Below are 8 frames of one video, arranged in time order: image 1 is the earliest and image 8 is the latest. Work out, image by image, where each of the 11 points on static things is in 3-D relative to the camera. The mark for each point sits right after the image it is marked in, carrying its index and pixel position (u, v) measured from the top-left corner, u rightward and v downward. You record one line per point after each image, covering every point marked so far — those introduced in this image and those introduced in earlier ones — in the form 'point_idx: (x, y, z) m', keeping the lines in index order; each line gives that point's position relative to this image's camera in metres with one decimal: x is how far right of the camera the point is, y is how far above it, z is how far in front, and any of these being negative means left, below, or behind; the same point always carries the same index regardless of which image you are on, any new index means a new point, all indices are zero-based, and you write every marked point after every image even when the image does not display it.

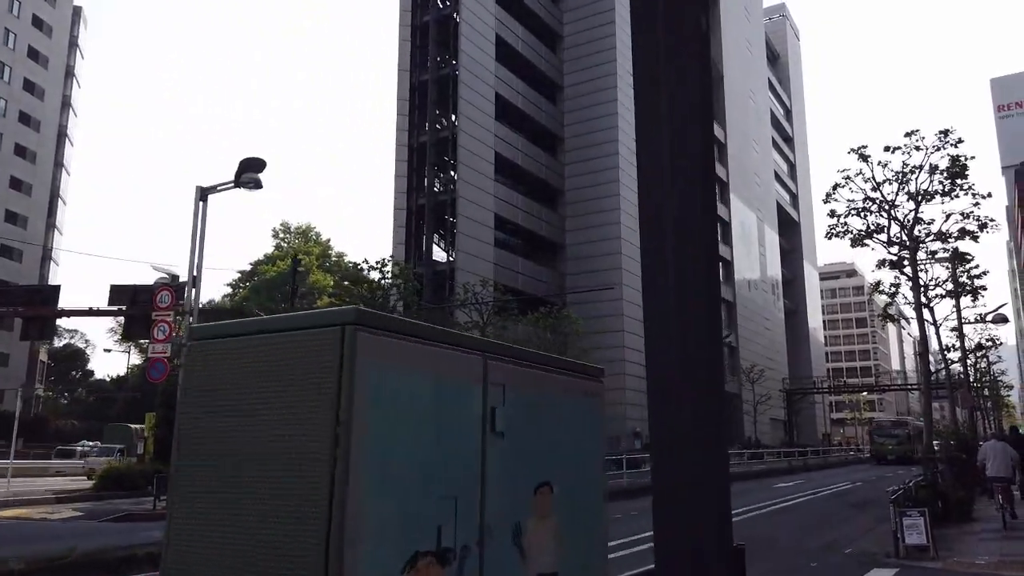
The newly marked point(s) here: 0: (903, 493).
0: (+6.4, -3.4, +12.5) m
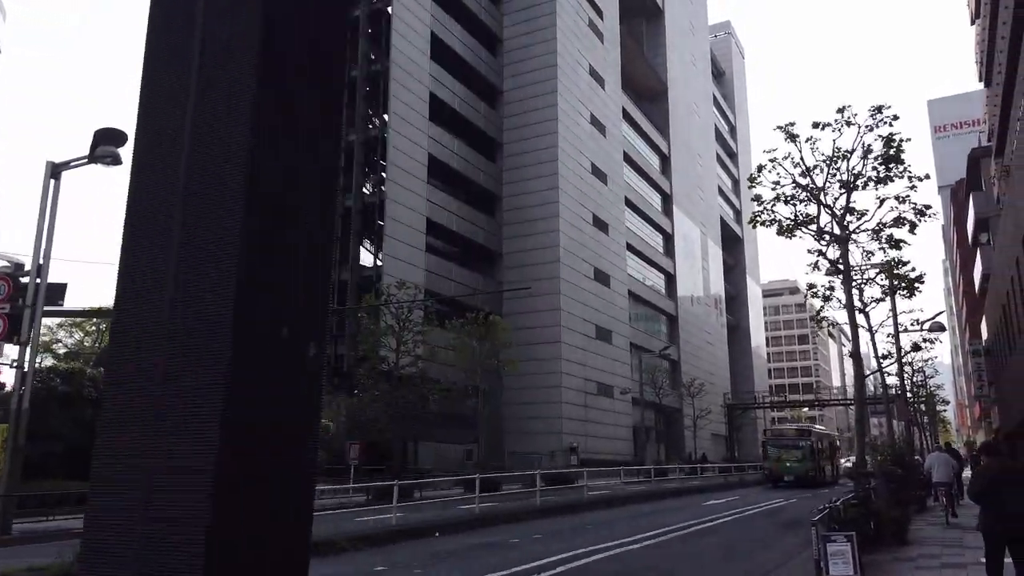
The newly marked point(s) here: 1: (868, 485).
0: (+4.5, -3.2, +10.8) m
1: (+6.3, -3.5, +13.5) m
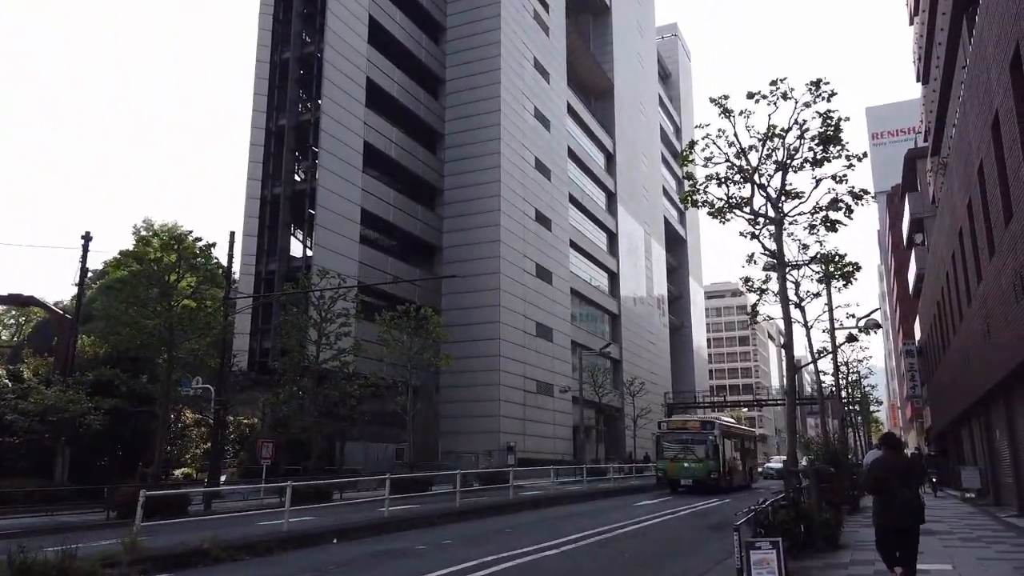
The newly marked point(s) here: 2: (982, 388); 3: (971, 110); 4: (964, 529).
0: (+3.2, -2.9, +9.8) m
1: (+4.8, -3.3, +12.6) m
2: (+10.8, -2.3, +17.7) m
3: (+9.3, +3.7, +15.5) m
4: (+8.6, -4.6, +14.5) m
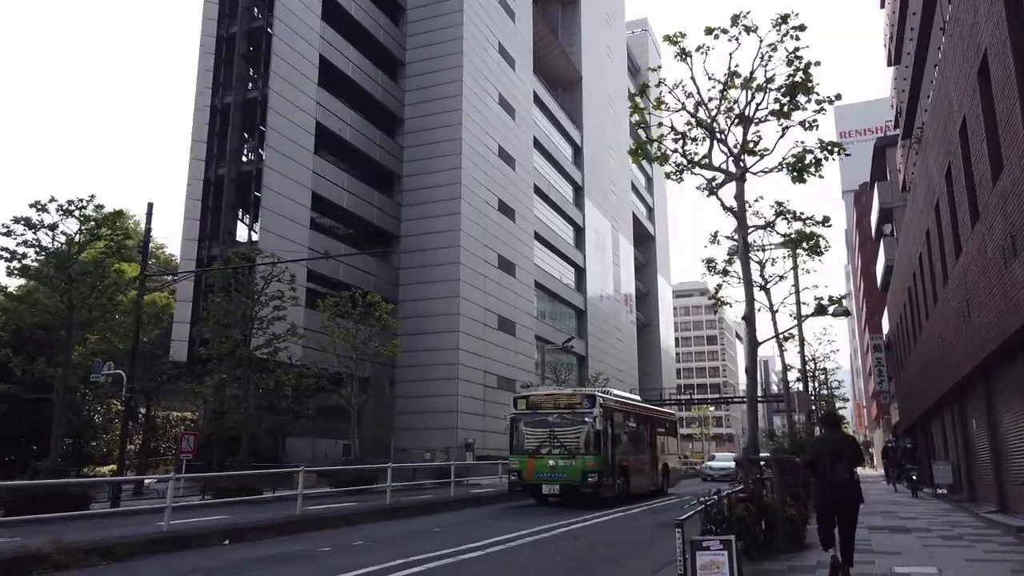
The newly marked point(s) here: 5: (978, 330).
0: (+2.1, -2.4, +8.2) m
1: (+3.6, -2.8, +11.0) m
2: (+9.5, -1.8, +16.4) m
3: (+8.1, +4.2, +14.1) m
4: (+7.3, -4.1, +13.1) m
5: (+8.2, -0.7, +13.5) m
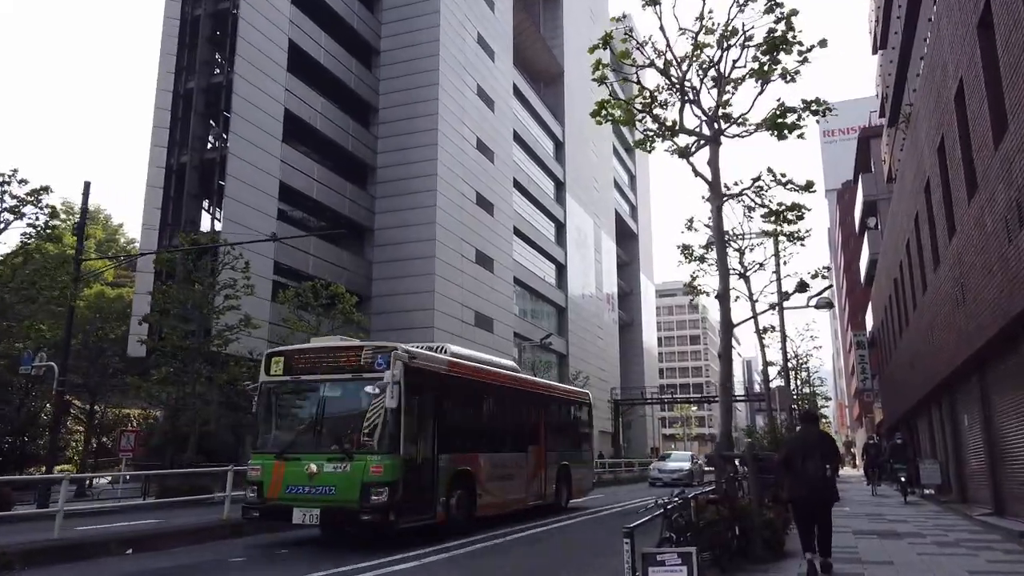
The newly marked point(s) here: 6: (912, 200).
0: (+1.4, -2.1, +6.9) m
1: (+2.9, -2.4, +9.8) m
2: (+8.7, -1.5, +15.2) m
3: (+7.3, +4.5, +13.0) m
4: (+6.5, -3.8, +11.9) m
5: (+7.5, -0.4, +12.3) m
6: (+9.4, +2.1, +17.8) m
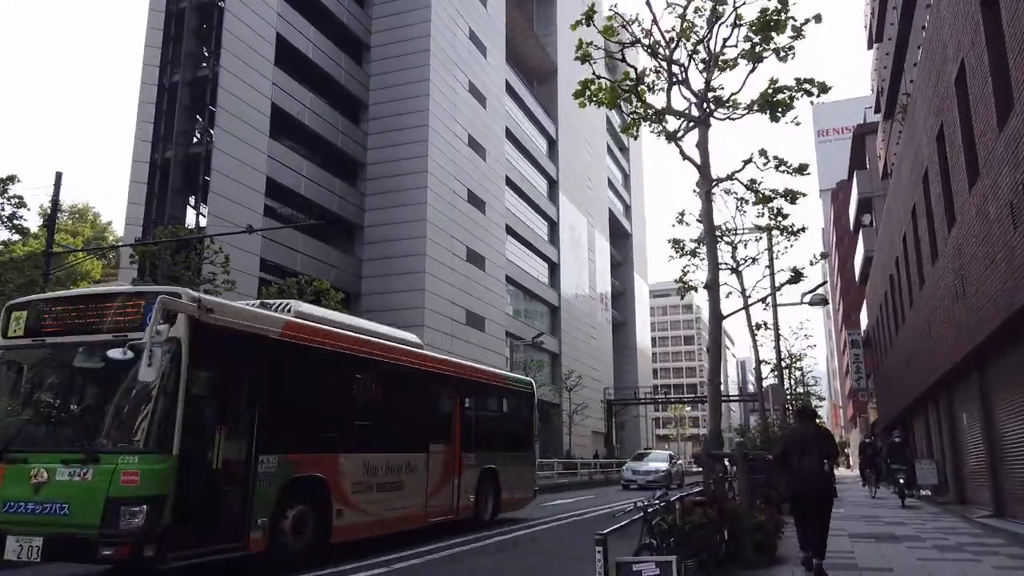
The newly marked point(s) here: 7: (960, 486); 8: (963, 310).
0: (+1.2, -1.9, +6.3) m
1: (+2.6, -2.3, +9.3) m
2: (+8.4, -1.4, +14.7) m
3: (+7.0, +4.6, +12.5) m
4: (+6.2, -3.6, +11.4) m
5: (+7.2, -0.3, +11.8) m
6: (+9.0, +2.2, +17.3) m
7: (+9.5, -4.2, +16.2) m
8: (+7.5, -0.4, +12.6) m
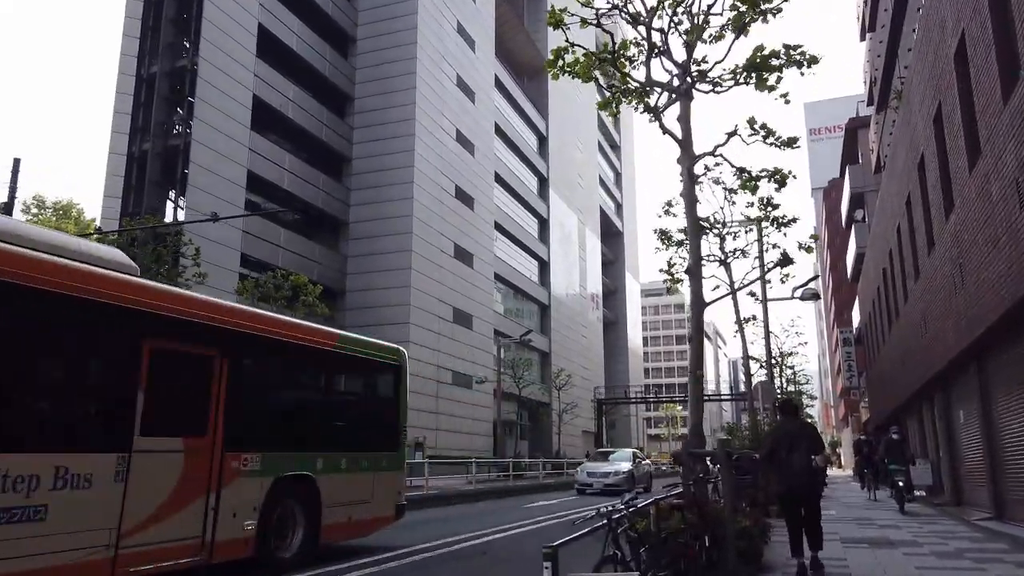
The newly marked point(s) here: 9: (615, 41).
0: (+0.8, -1.7, +5.6) m
1: (+2.2, -2.1, +8.5) m
2: (+7.9, -1.2, +14.1) m
3: (+6.6, +4.7, +11.8) m
4: (+5.8, -3.5, +10.7) m
5: (+6.7, -0.2, +11.1) m
6: (+8.6, +2.4, +16.7) m
7: (+9.0, -4.0, +15.6) m
8: (+7.0, -0.2, +12.0) m
9: (+1.4, +3.2, +10.0) m
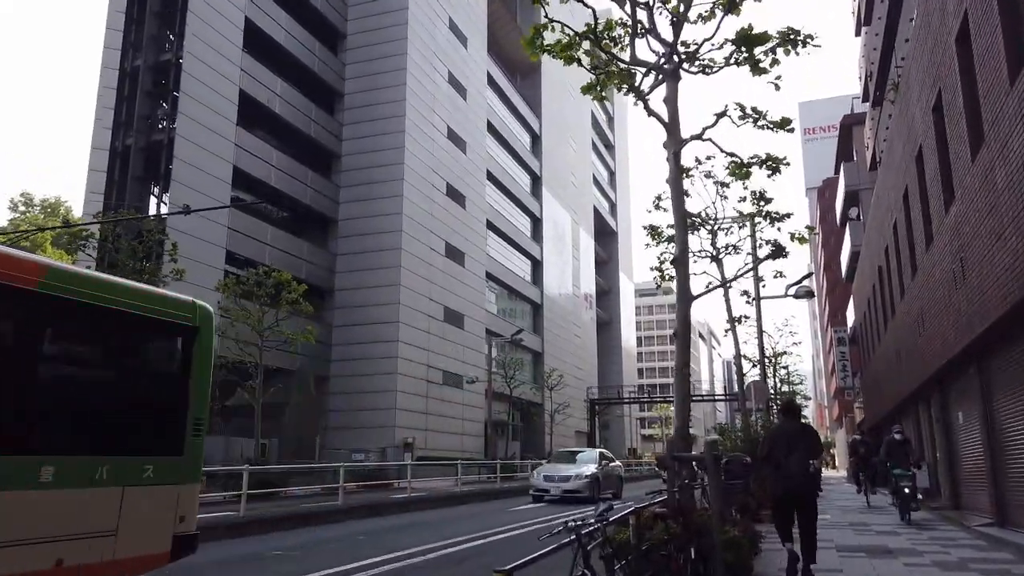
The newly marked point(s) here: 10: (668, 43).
0: (+0.5, -1.7, +5.0) m
1: (+1.9, -2.1, +8.0) m
2: (+7.6, -1.2, +13.5) m
3: (+6.3, +4.8, +11.2) m
4: (+5.5, -3.4, +10.2) m
5: (+6.5, -0.1, +10.6) m
6: (+8.3, +2.4, +16.2) m
7: (+8.7, -4.0, +15.0) m
8: (+6.7, -0.1, +11.4) m
9: (+1.1, +3.3, +9.4) m
10: (+1.9, +3.0, +9.3) m
